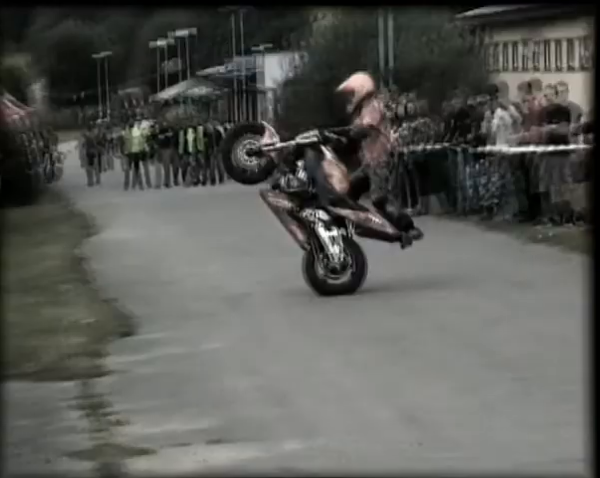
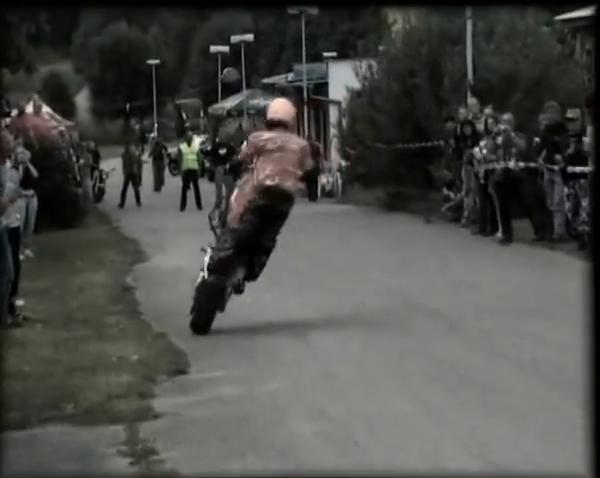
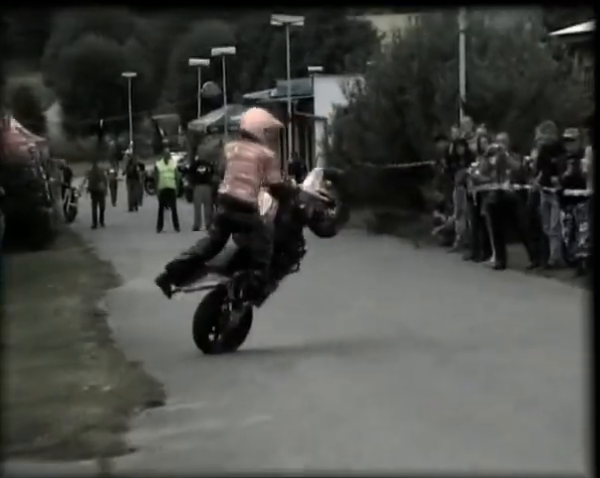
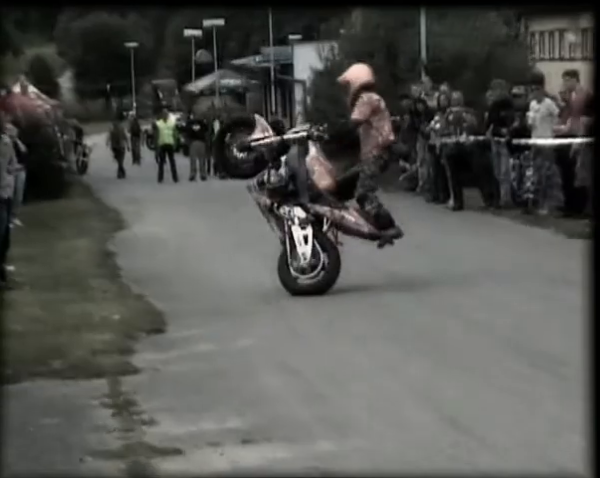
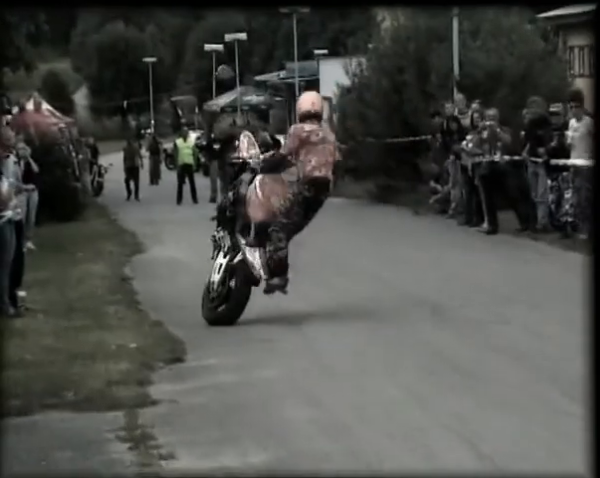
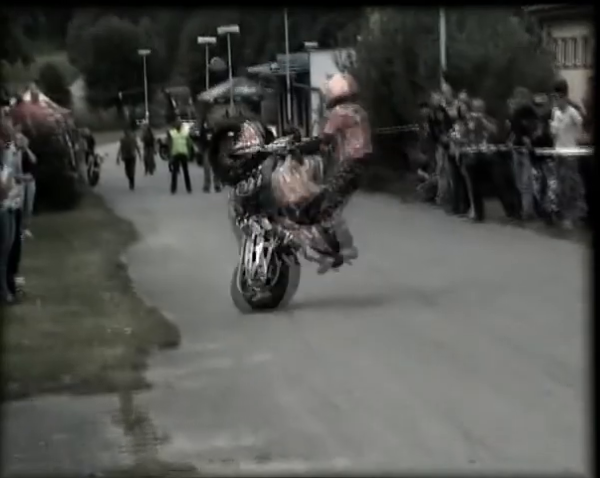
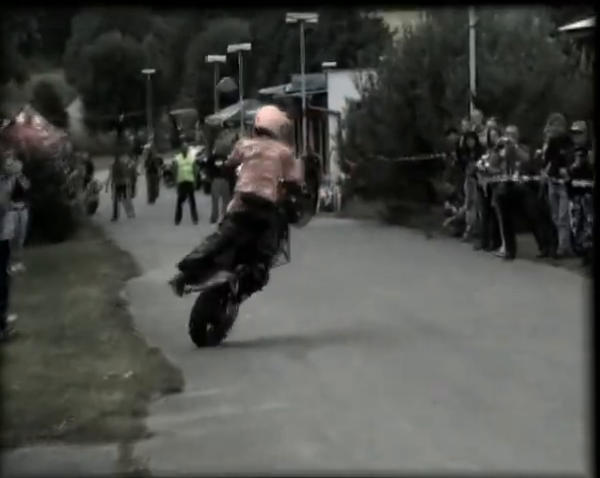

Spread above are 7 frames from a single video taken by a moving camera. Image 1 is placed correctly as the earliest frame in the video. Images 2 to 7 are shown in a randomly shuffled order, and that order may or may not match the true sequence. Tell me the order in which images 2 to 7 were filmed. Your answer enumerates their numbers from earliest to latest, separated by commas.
4, 6, 5, 2, 7, 3
